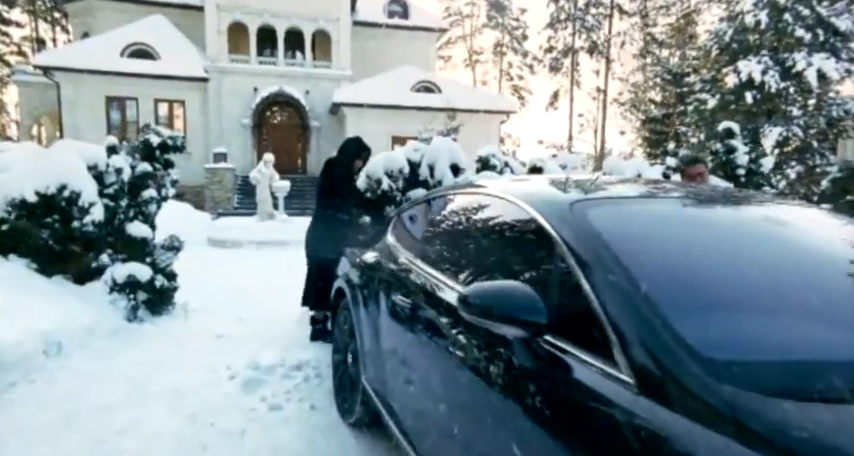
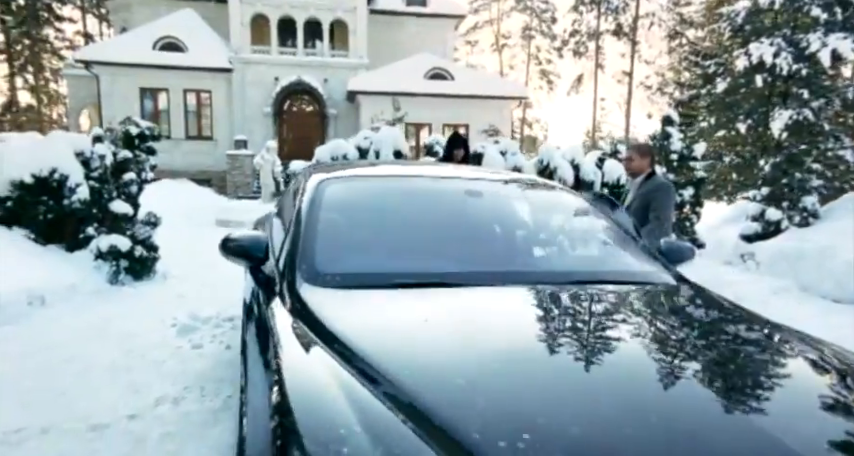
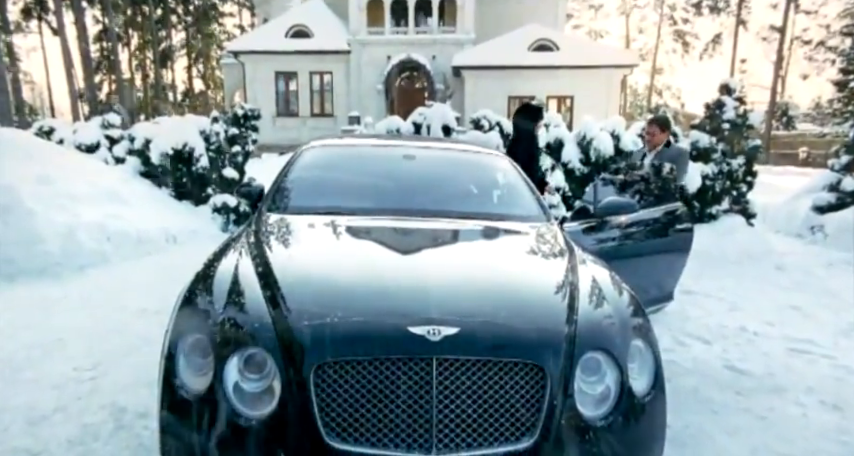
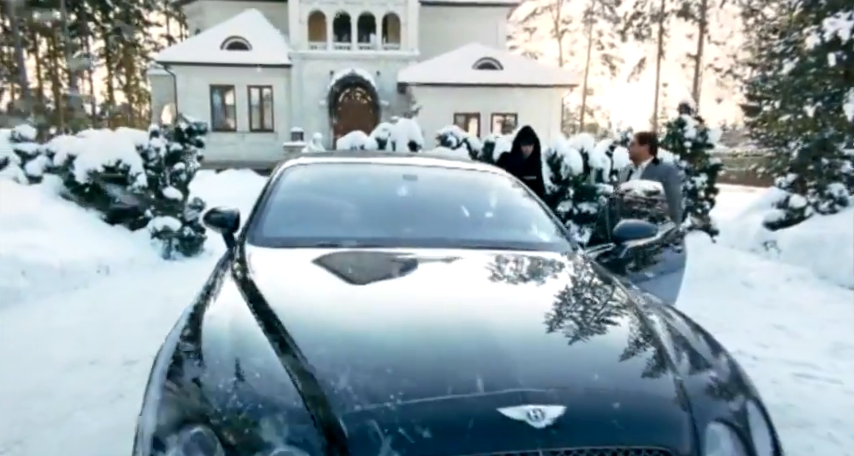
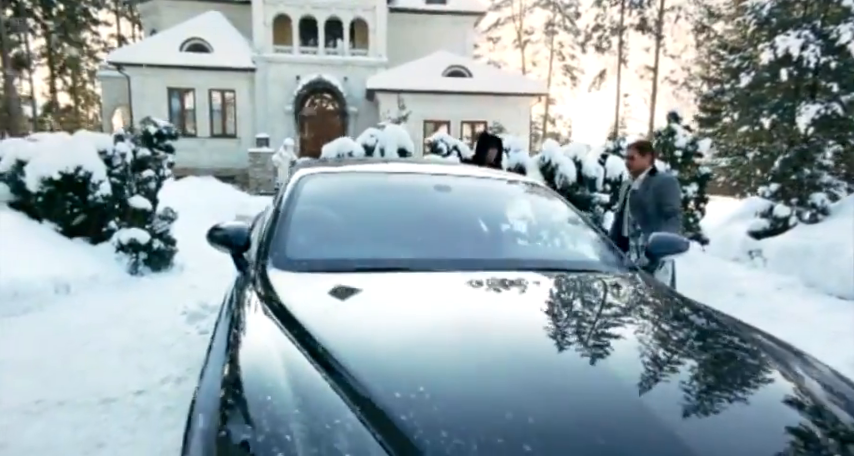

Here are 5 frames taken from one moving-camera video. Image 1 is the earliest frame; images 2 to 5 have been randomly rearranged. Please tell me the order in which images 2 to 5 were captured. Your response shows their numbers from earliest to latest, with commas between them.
2, 5, 4, 3
